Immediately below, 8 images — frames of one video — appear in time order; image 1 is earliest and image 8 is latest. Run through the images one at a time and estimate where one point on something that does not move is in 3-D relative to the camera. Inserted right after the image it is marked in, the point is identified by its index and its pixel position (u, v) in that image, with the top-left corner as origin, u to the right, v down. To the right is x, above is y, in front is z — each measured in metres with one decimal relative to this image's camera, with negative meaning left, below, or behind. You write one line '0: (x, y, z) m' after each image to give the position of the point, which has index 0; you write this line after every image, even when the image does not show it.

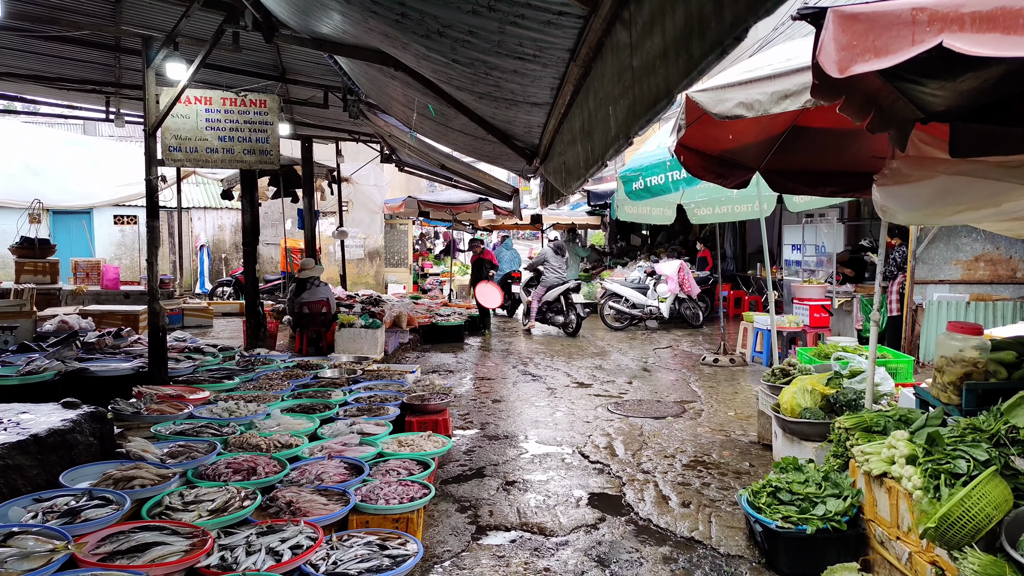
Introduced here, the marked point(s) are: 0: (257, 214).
0: (-3.1, +0.9, +7.8) m
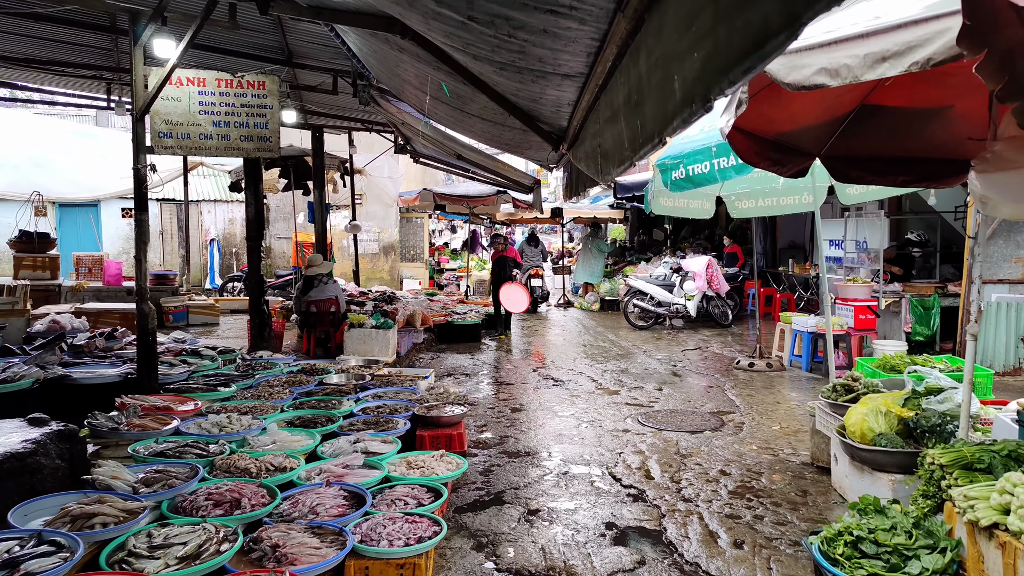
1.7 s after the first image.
0: (-2.9, +0.9, +7.4) m
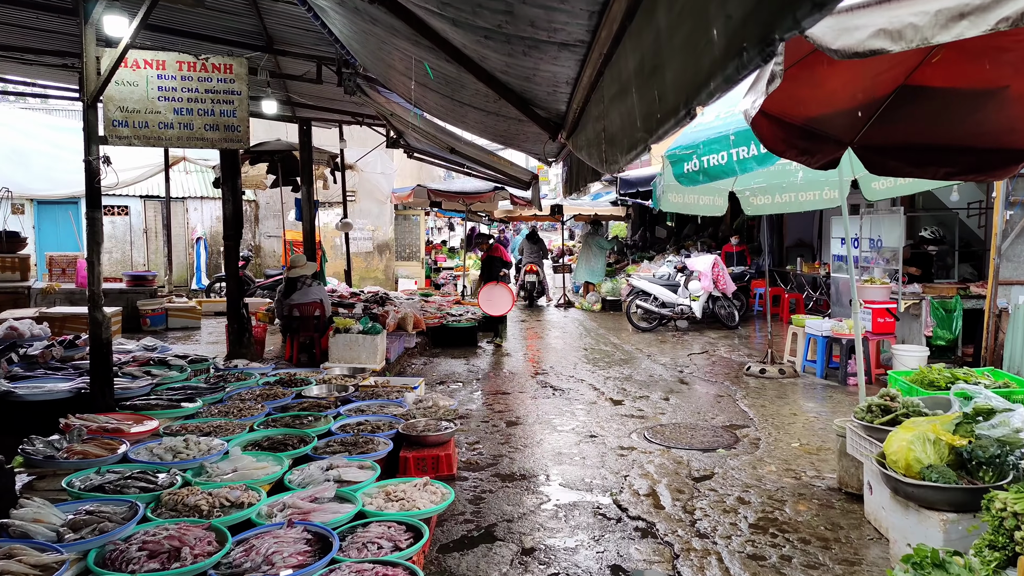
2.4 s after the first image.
0: (-2.9, +0.9, +6.9) m
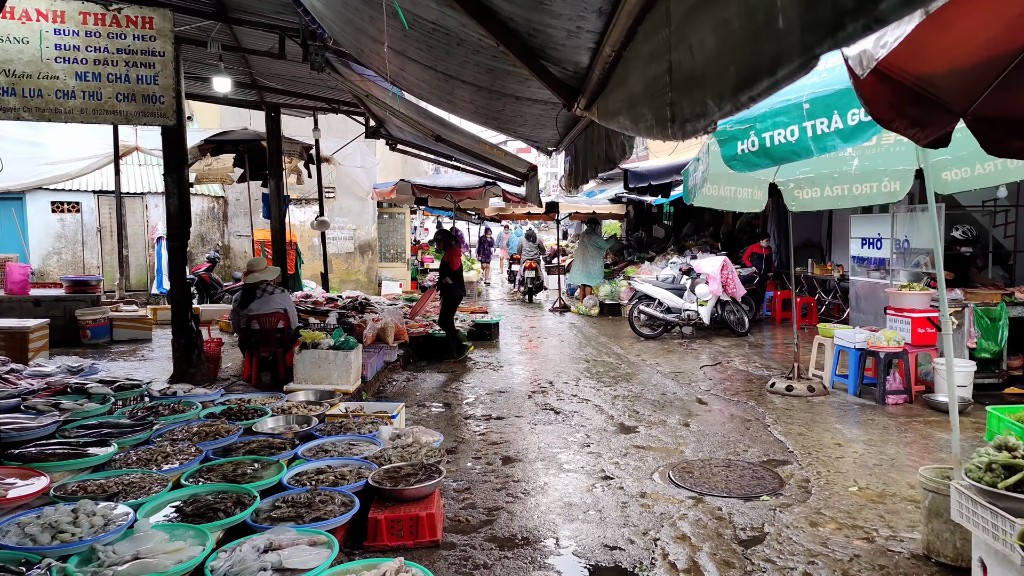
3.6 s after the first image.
0: (-3.0, +0.8, +5.9) m
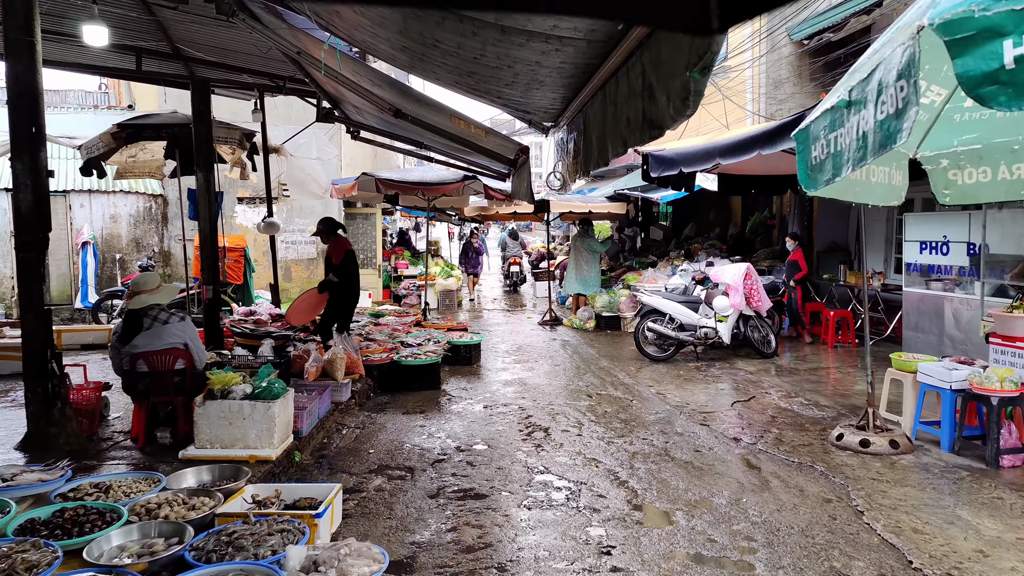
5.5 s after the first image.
0: (-3.1, +0.6, +4.2) m
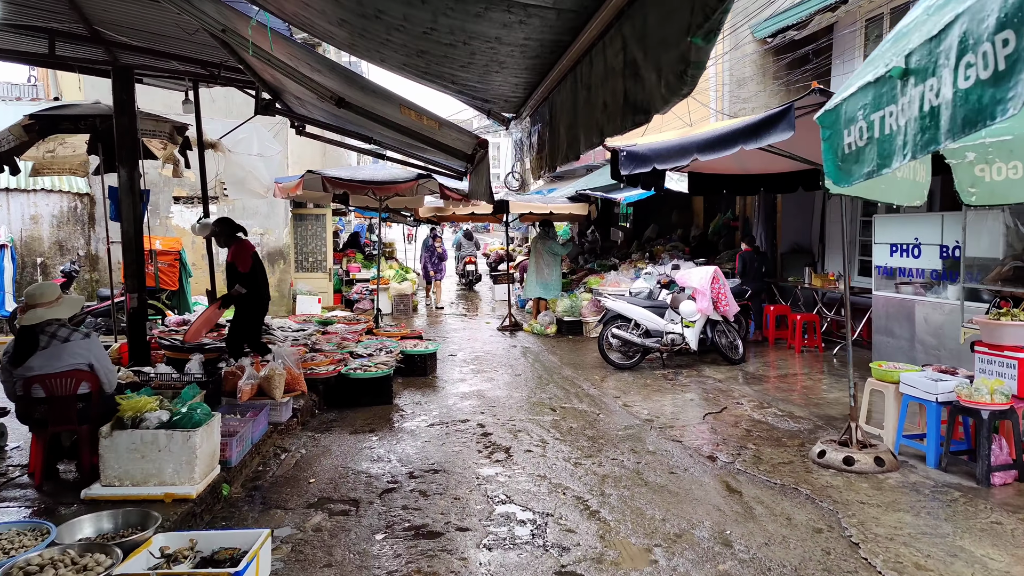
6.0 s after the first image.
0: (-3.3, +0.5, +3.5) m
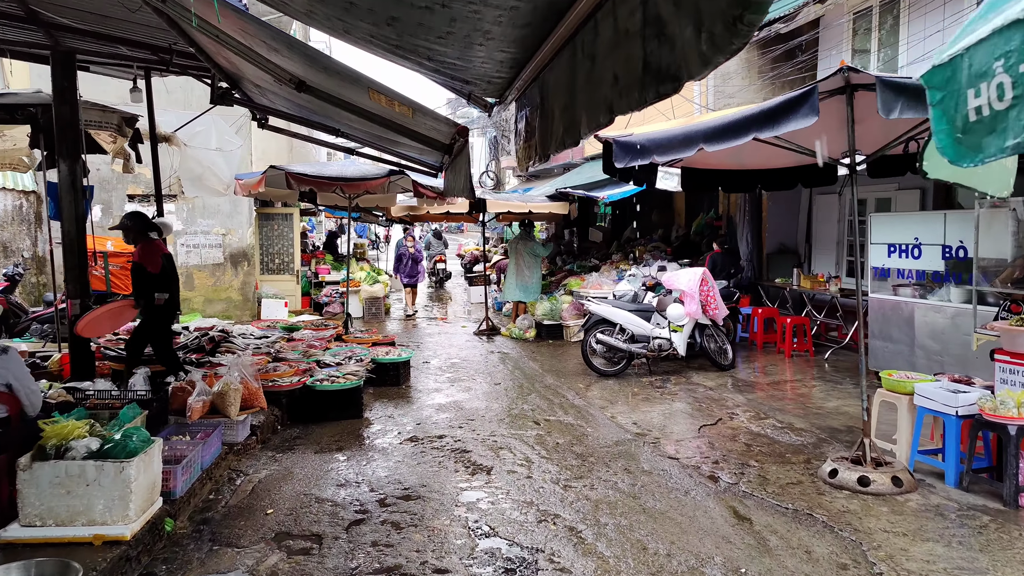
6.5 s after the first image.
0: (-3.4, +0.5, +2.9) m
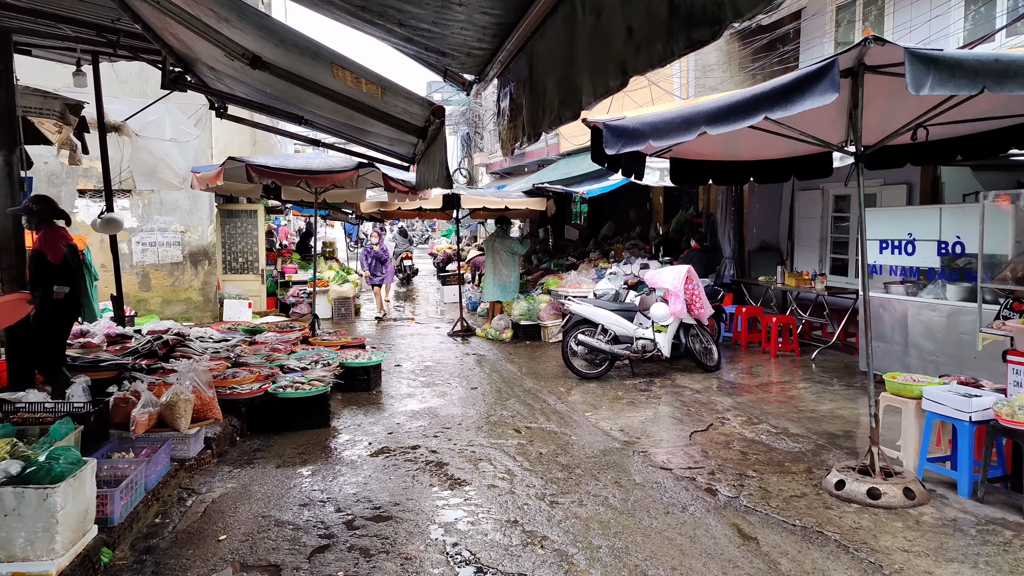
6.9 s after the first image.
0: (-3.5, +0.5, +2.3) m
